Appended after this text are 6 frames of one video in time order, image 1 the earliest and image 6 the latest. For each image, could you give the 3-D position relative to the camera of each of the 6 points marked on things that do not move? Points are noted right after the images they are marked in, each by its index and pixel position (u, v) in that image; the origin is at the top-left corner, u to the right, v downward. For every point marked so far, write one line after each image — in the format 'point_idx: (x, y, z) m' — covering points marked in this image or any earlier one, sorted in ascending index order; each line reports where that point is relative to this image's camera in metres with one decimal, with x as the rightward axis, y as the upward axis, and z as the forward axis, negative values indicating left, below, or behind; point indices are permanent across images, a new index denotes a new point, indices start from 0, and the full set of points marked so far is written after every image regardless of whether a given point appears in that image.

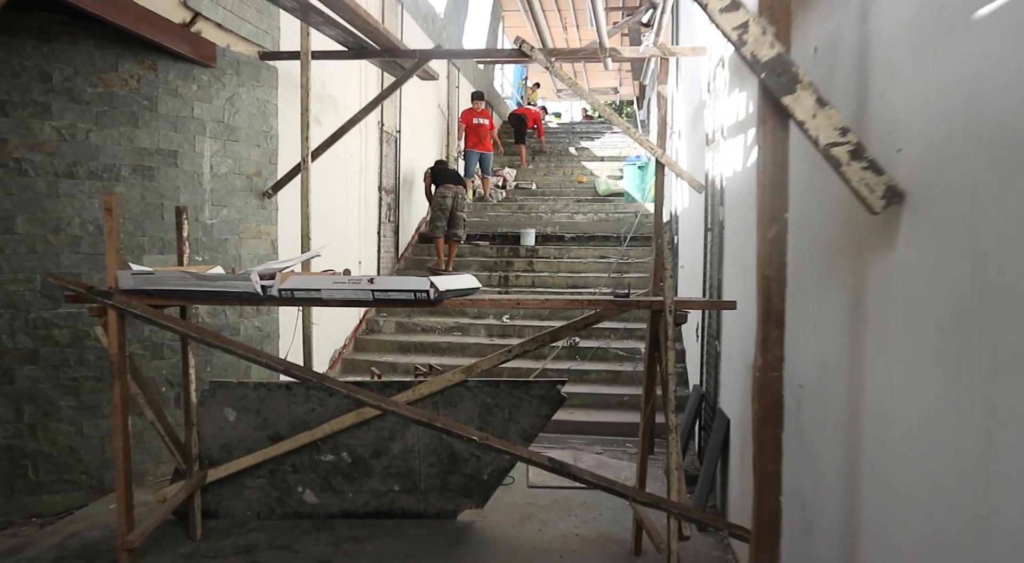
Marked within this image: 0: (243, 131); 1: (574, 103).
0: (-1.4, +0.8, +3.9) m
1: (+1.6, +4.6, +18.9) m
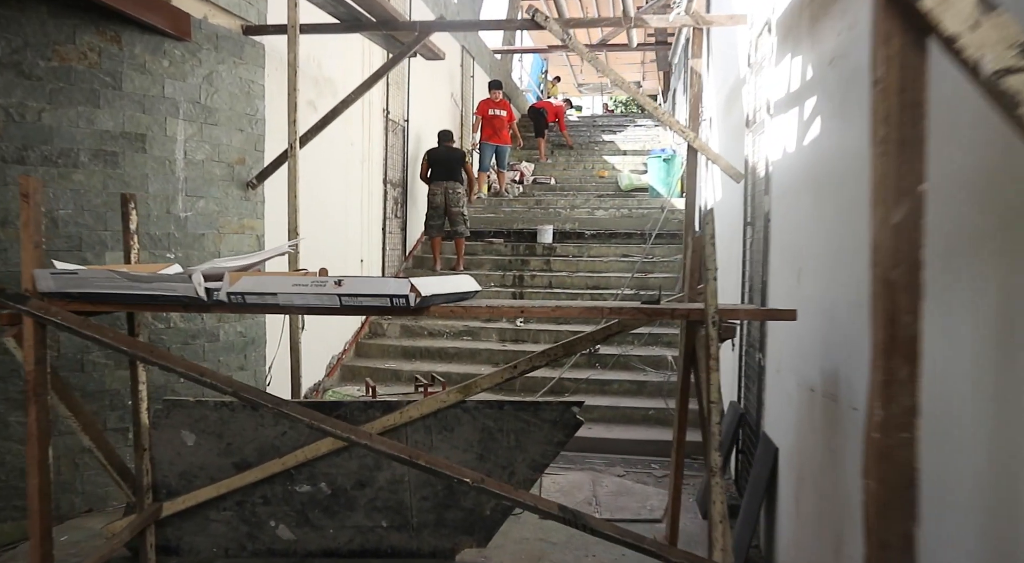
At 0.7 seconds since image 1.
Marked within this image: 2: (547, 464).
0: (-1.4, +0.8, +3.5) m
1: (+2.1, +4.6, +18.4) m
2: (+0.1, -0.6, +2.5) m
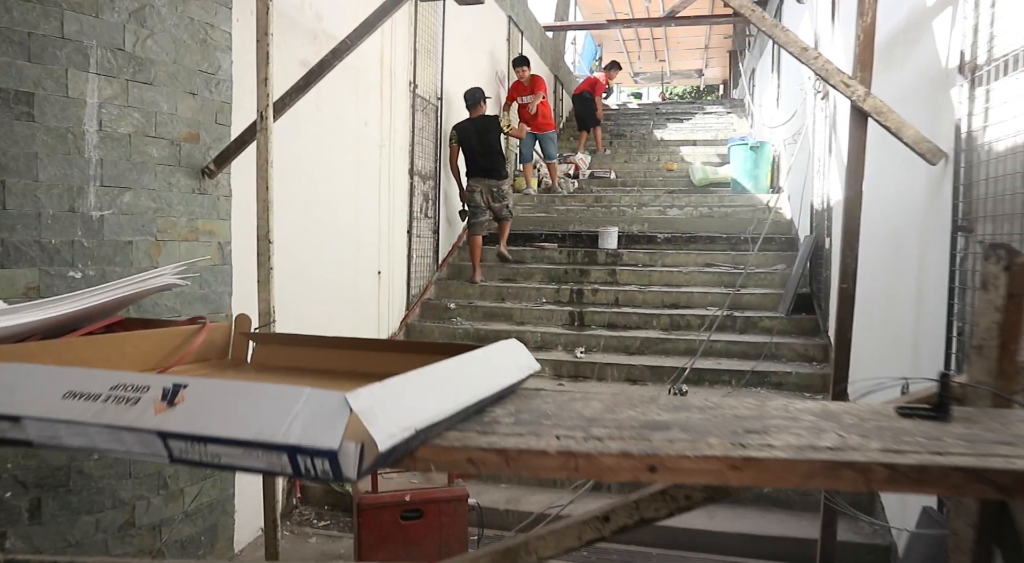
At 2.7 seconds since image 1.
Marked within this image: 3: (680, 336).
0: (-1.1, +0.7, +2.4) m
1: (+3.2, +4.5, +17.1) m
2: (+0.3, -0.7, +1.3) m
3: (+1.0, -0.3, +4.3) m
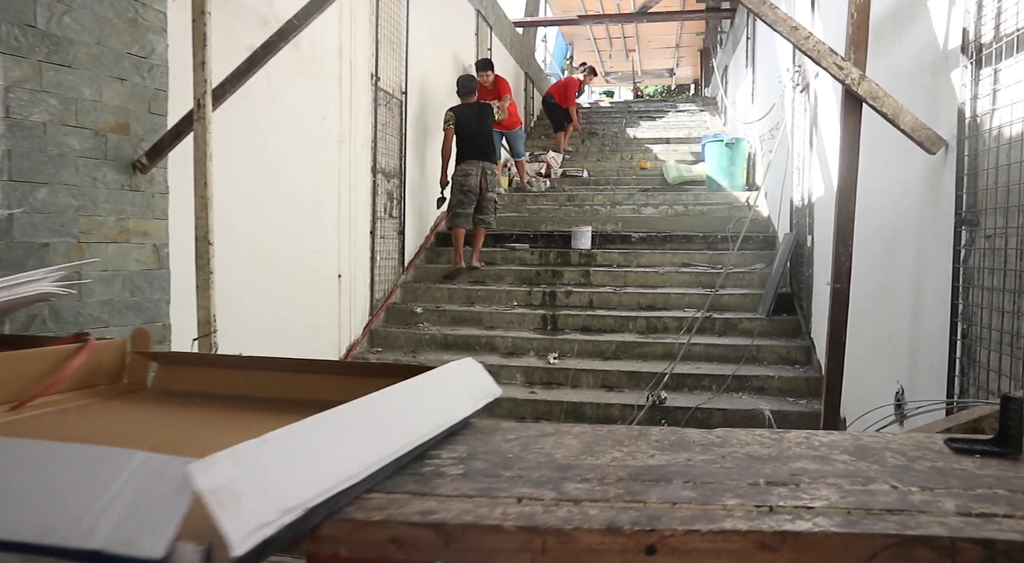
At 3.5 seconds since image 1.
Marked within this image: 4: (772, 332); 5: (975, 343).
0: (-1.3, +0.7, +2.2) m
1: (+2.5, +4.5, +17.0) m
2: (+0.2, -0.7, +1.1) m
3: (+0.8, -0.3, +4.1) m
4: (+1.4, -0.3, +4.1) m
5: (+1.2, -0.2, +1.9) m
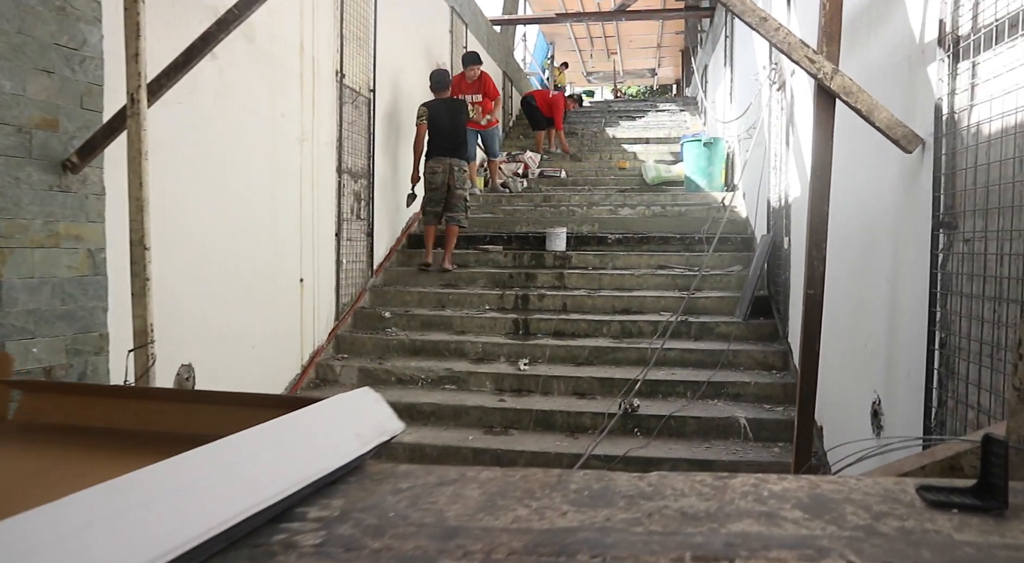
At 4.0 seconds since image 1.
0: (-1.4, +0.7, +2.0) m
1: (+2.1, +4.4, +16.9) m
2: (+0.1, -0.7, +1.0) m
3: (+0.6, -0.3, +4.0) m
4: (+1.3, -0.3, +4.0) m
5: (+1.1, -0.2, +1.8) m
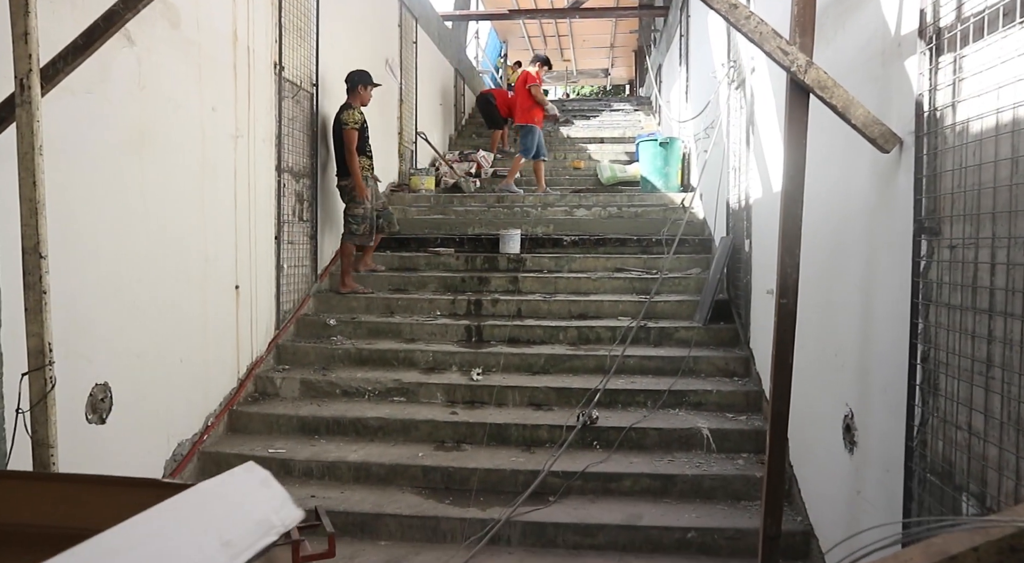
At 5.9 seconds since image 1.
0: (-1.5, +0.6, +1.7) m
1: (+1.1, +4.4, +16.8) m
2: (0.0, -0.8, +0.8) m
3: (+0.4, -0.4, +3.8) m
4: (+1.0, -0.3, +3.9) m
5: (+1.0, -0.2, +1.7) m
